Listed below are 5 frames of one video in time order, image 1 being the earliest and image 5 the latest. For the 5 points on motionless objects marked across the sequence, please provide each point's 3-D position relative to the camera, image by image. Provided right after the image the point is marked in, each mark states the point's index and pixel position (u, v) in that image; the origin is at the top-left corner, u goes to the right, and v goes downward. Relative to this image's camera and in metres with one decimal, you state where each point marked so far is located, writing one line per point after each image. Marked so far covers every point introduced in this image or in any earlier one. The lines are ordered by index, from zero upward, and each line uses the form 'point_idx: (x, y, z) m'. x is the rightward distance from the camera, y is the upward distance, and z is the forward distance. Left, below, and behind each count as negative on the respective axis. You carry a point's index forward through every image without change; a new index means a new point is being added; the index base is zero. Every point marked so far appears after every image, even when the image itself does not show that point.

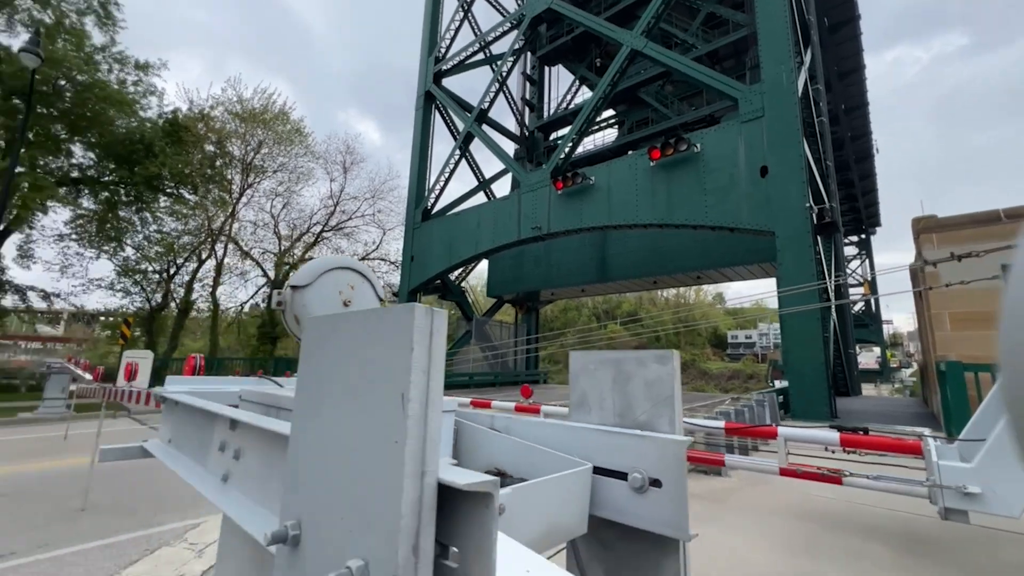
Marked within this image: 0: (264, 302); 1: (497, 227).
0: (-12.0, -0.6, +21.1) m
1: (+1.1, +1.5, +19.1) m
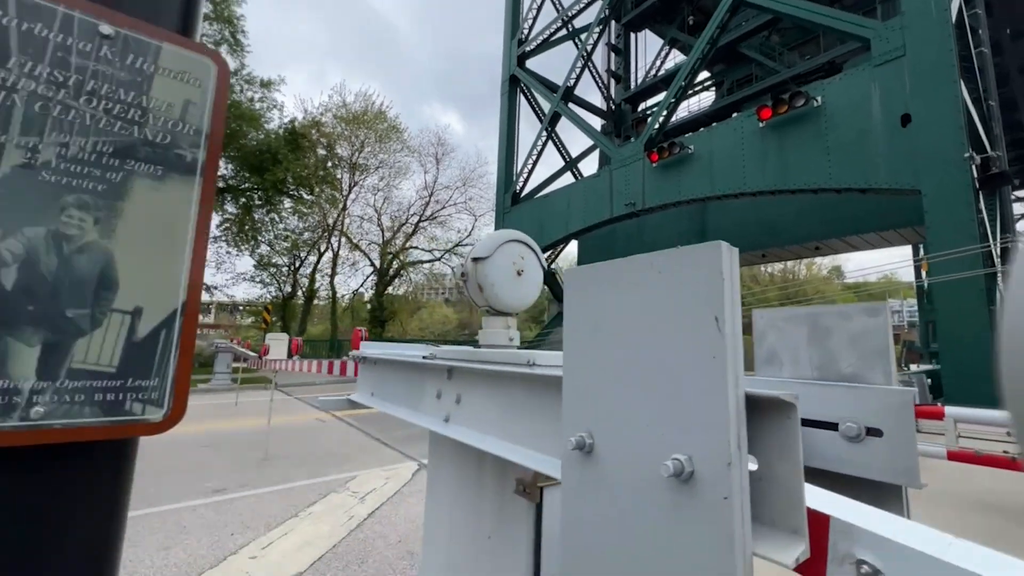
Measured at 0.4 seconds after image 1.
0: (-7.4, 0.0, +23.1) m
1: (+5.0, +2.4, +18.6) m
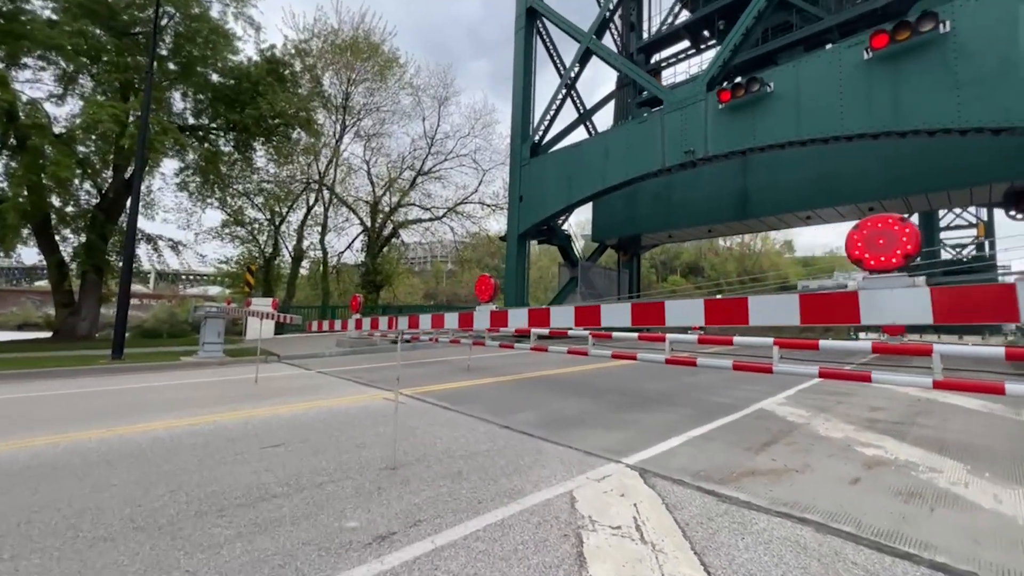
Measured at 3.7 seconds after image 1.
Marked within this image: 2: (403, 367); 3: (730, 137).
0: (-7.1, +1.8, +20.7) m
1: (+5.7, +3.9, +17.2) m
2: (-2.2, -1.6, +8.5) m
3: (+5.6, +3.9, +11.0) m
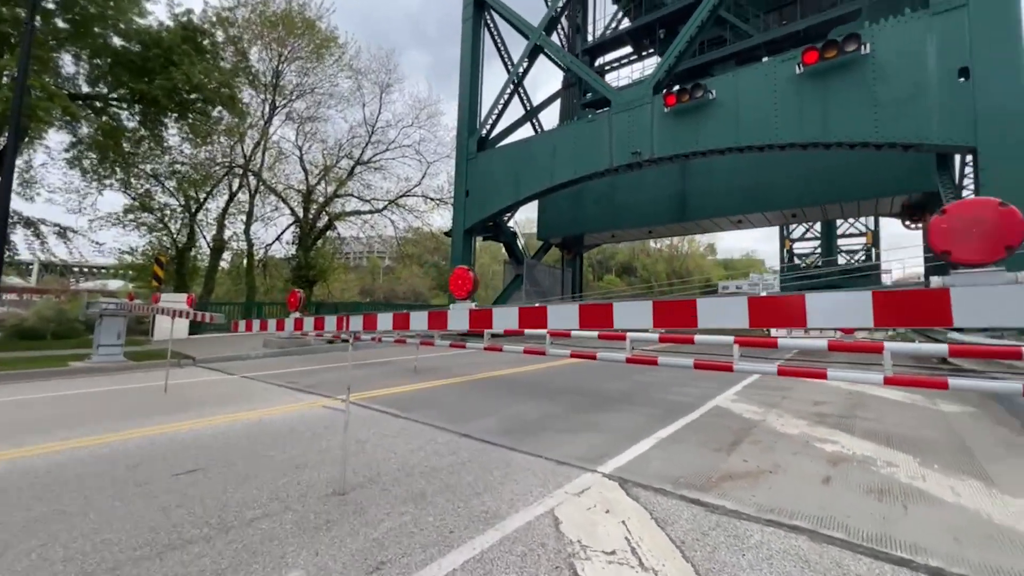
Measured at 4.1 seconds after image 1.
0: (-9.7, +2.0, +19.2) m
1: (+3.5, +3.9, +17.5) m
2: (-3.1, -1.5, +7.8) m
3: (+4.3, +3.9, +11.4) m
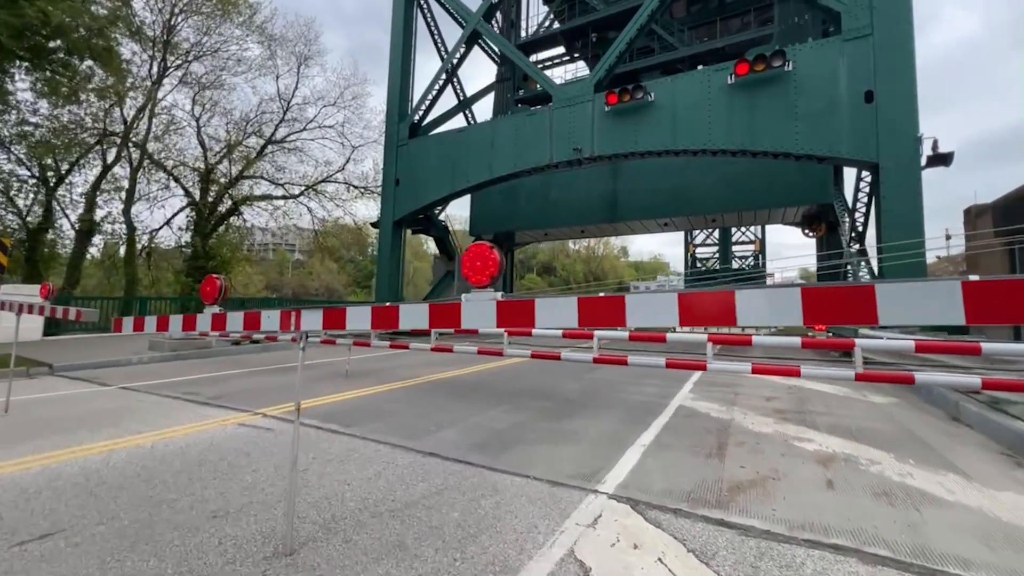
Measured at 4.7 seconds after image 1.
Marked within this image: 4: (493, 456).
0: (-12.4, +2.3, +16.6) m
1: (+0.8, +4.0, +17.4) m
2: (-3.9, -1.3, +6.6) m
3: (+2.7, +4.0, +11.5) m
4: (-0.2, -1.3, +3.4) m
